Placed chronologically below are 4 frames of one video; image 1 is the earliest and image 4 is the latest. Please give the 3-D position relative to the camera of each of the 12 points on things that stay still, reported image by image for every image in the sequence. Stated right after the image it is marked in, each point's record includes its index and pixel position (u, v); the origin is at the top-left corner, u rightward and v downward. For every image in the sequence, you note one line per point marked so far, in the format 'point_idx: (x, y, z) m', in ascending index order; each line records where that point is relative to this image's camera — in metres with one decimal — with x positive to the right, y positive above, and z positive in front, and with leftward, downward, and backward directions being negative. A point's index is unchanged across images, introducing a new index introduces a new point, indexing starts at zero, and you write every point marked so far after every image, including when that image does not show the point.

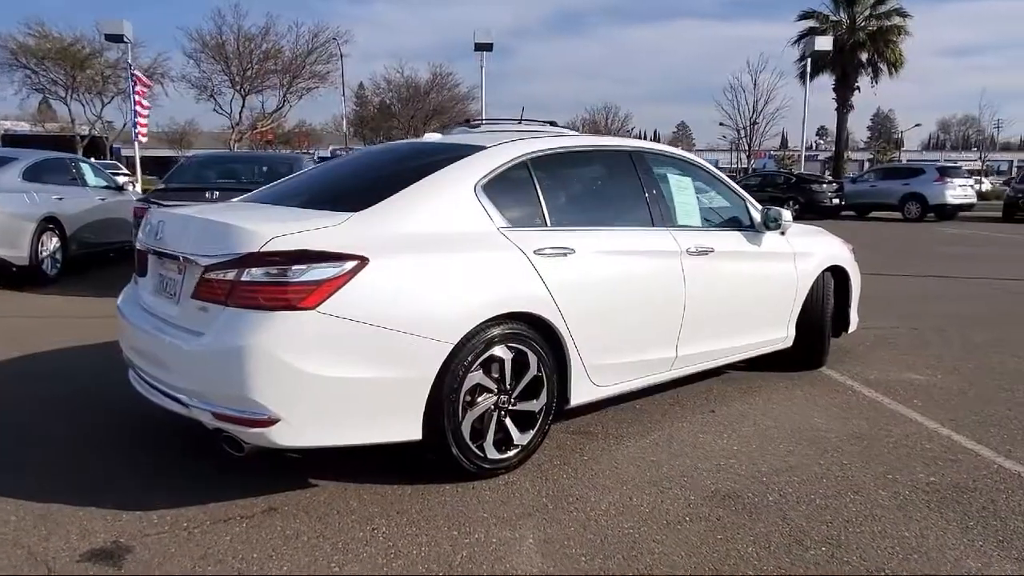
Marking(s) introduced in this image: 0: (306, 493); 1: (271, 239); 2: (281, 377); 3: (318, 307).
0: (-0.9, -0.9, +3.7) m
1: (-0.9, +0.2, +3.4) m
2: (-0.9, -0.3, +3.2) m
3: (-0.7, -0.1, +3.3) m
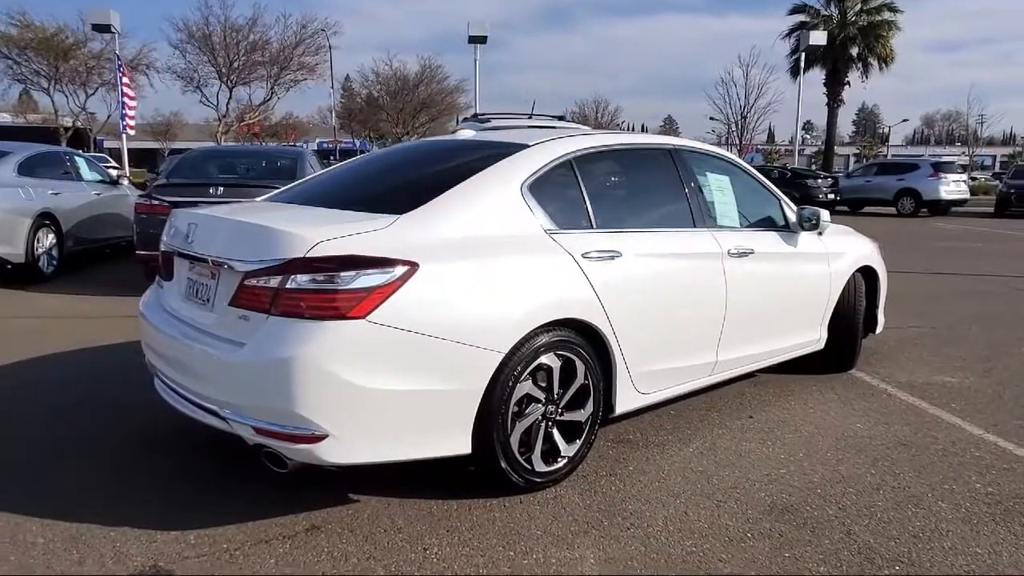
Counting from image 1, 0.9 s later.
0: (-0.7, -0.9, +3.5) m
1: (-0.7, +0.2, +3.2) m
2: (-0.7, -0.4, +3.1) m
3: (-0.5, -0.1, +3.1) m
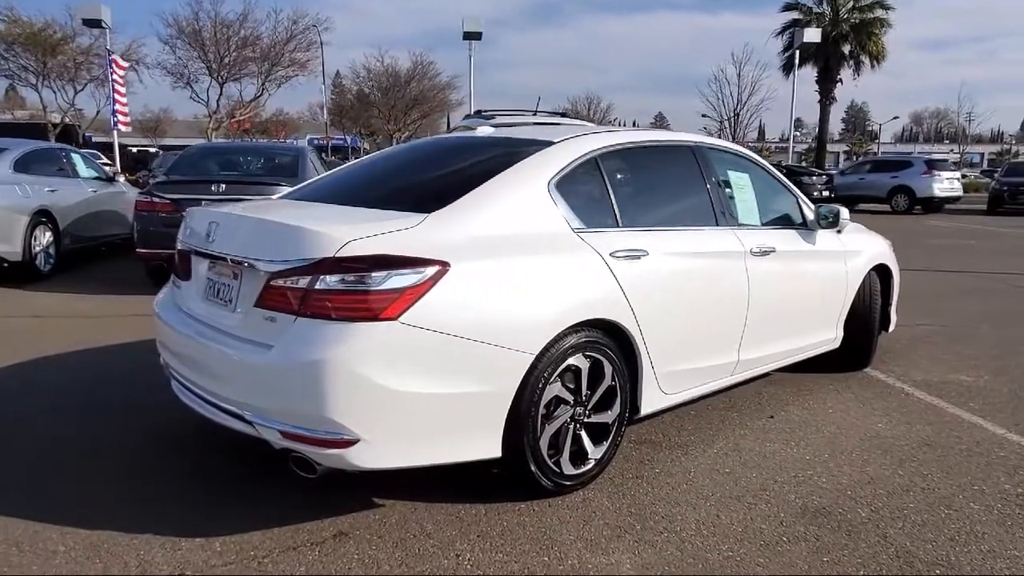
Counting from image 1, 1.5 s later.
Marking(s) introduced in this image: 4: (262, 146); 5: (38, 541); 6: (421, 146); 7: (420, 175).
0: (-0.5, -0.9, +3.4) m
1: (-0.6, +0.2, +3.1) m
2: (-0.5, -0.4, +3.0) m
3: (-0.4, -0.1, +3.0) m
4: (-2.7, +1.6, +9.3) m
5: (-1.8, -0.9, +3.2) m
6: (-0.5, +0.8, +4.7) m
7: (-0.4, +0.5, +4.1) m
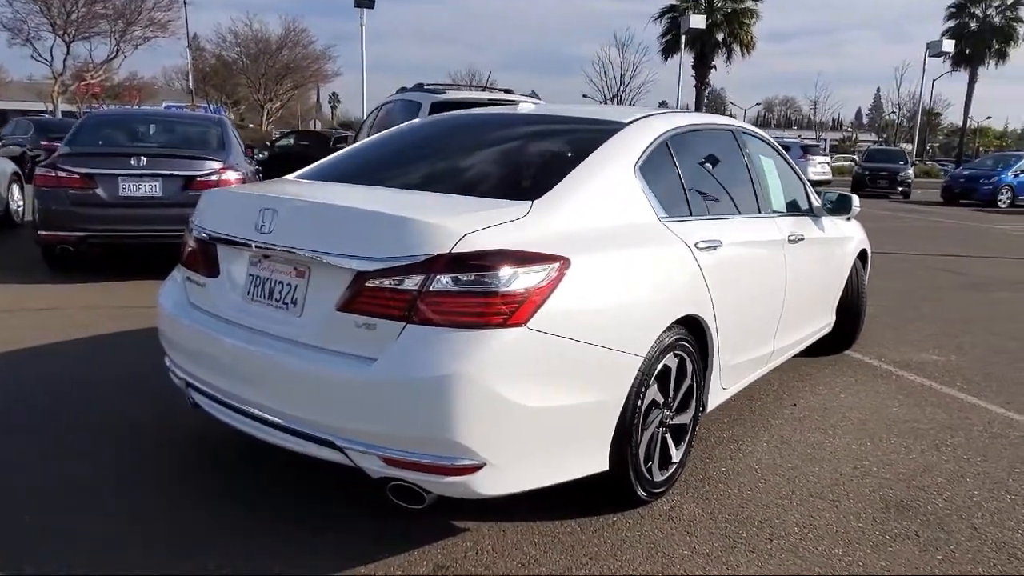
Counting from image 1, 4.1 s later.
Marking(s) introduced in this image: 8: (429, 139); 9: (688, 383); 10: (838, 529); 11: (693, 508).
0: (-0.2, -0.9, +3.1) m
1: (-0.2, +0.2, +2.7) m
2: (-0.1, -0.4, +2.6) m
3: (0.0, -0.1, +2.7) m
4: (-3.4, +1.7, +8.4) m
5: (-1.3, -0.9, +2.6) m
6: (-0.3, +0.8, +4.2) m
7: (-0.2, +0.6, +3.7) m
8: (-0.4, +0.7, +4.1) m
9: (+0.7, -0.4, +3.5) m
10: (+1.3, -0.9, +3.3) m
11: (+0.7, -0.9, +3.4) m
